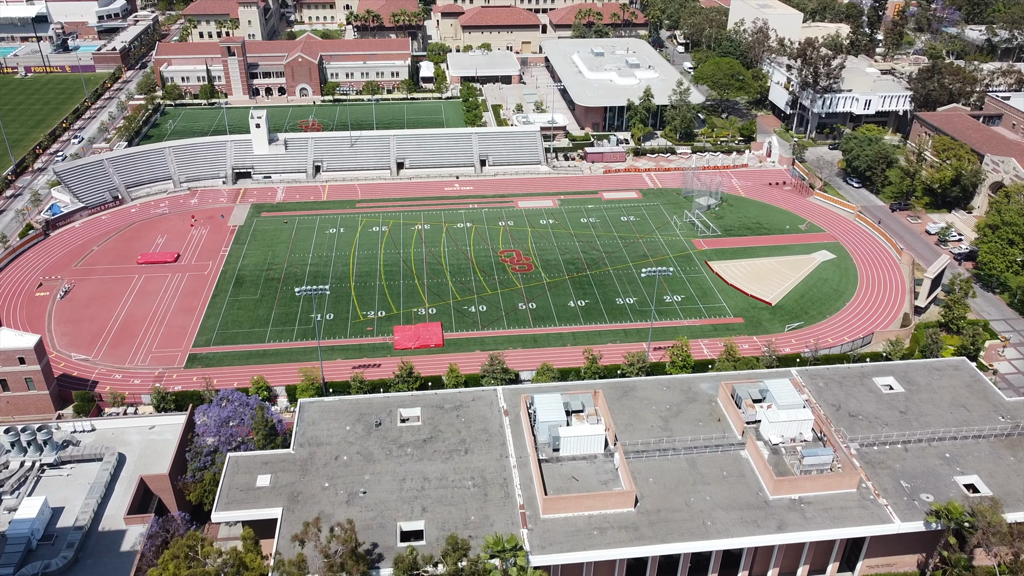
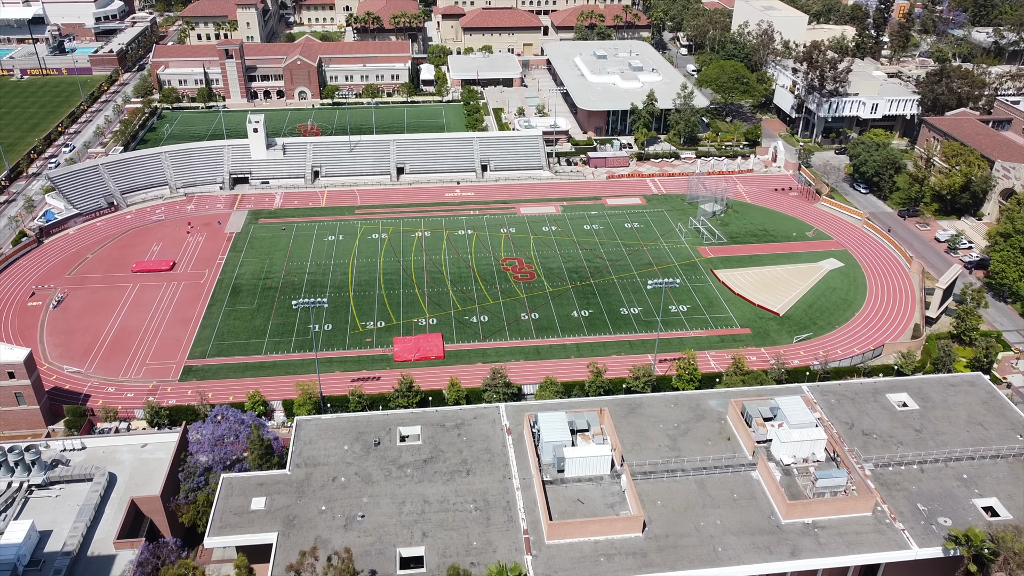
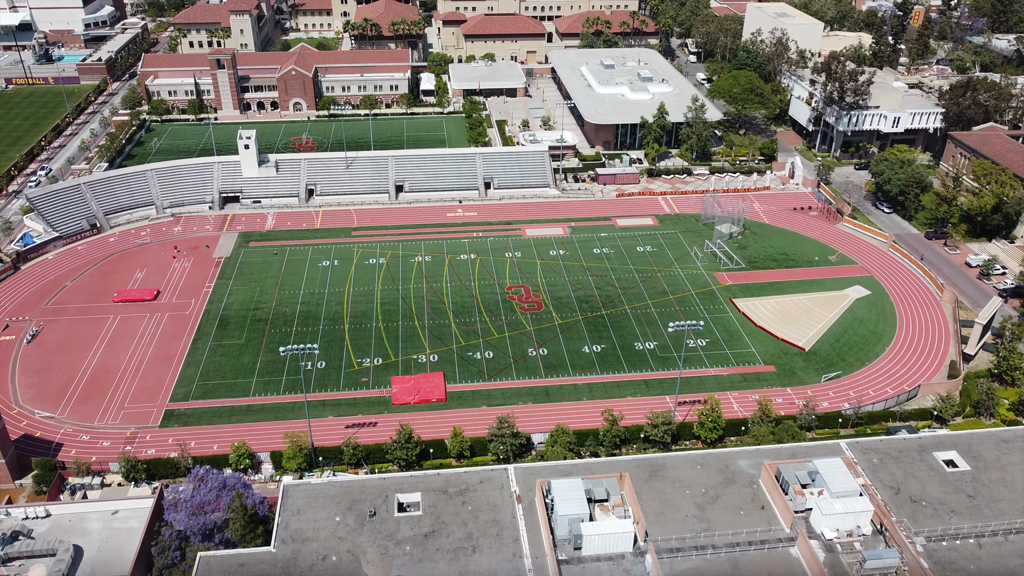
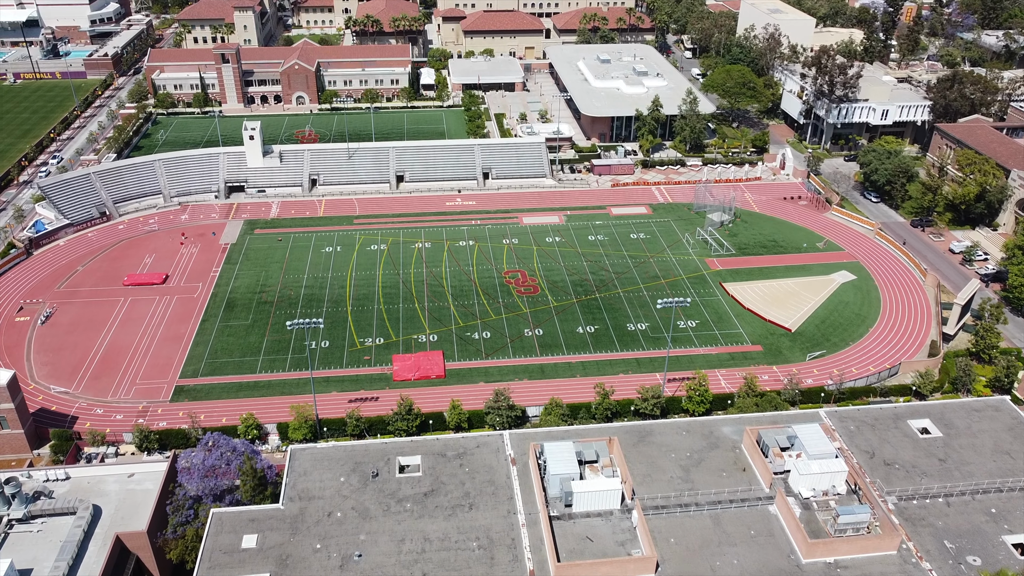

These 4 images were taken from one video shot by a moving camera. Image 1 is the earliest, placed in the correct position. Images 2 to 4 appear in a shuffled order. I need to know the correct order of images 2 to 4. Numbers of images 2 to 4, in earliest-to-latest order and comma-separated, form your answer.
2, 4, 3
